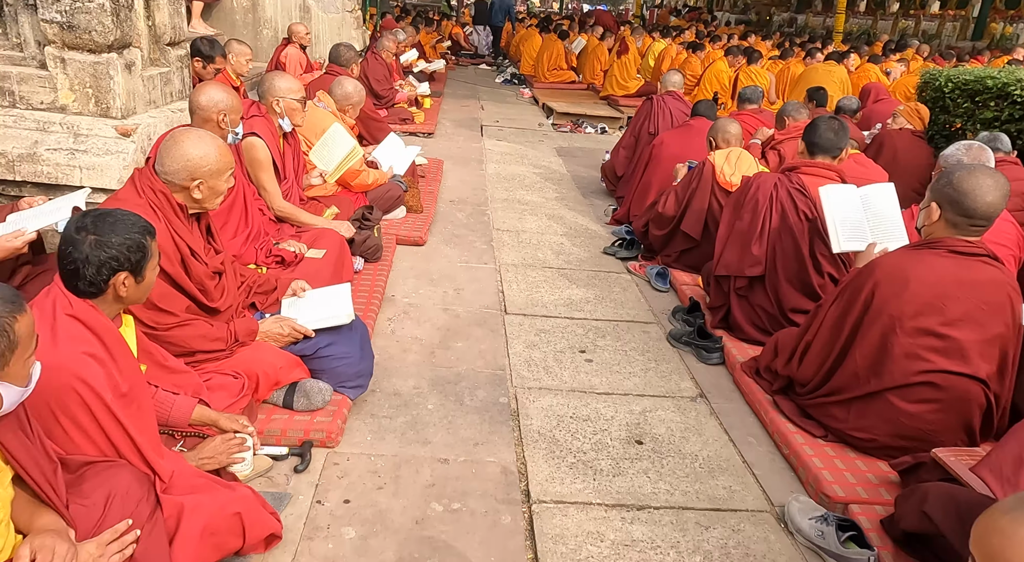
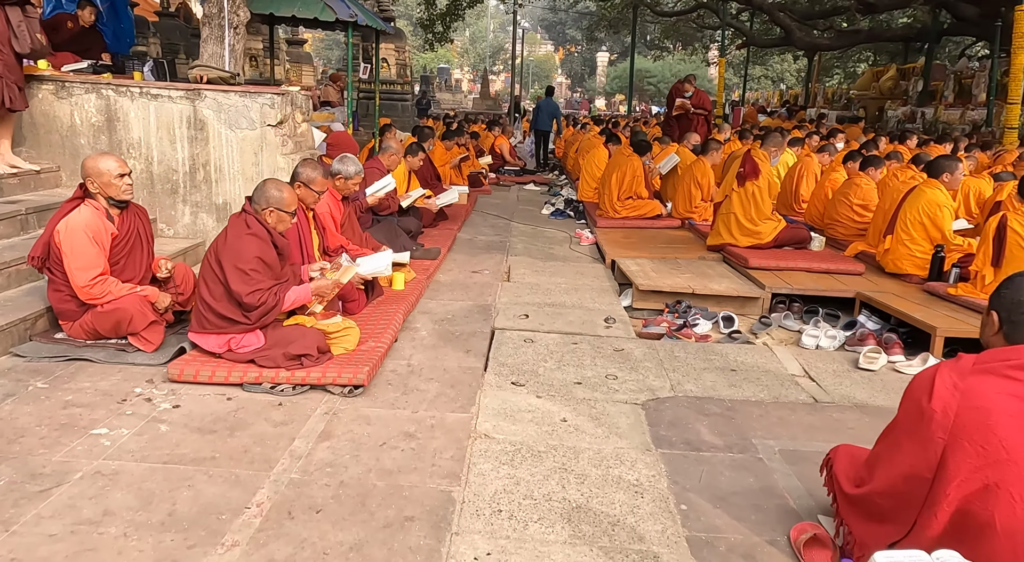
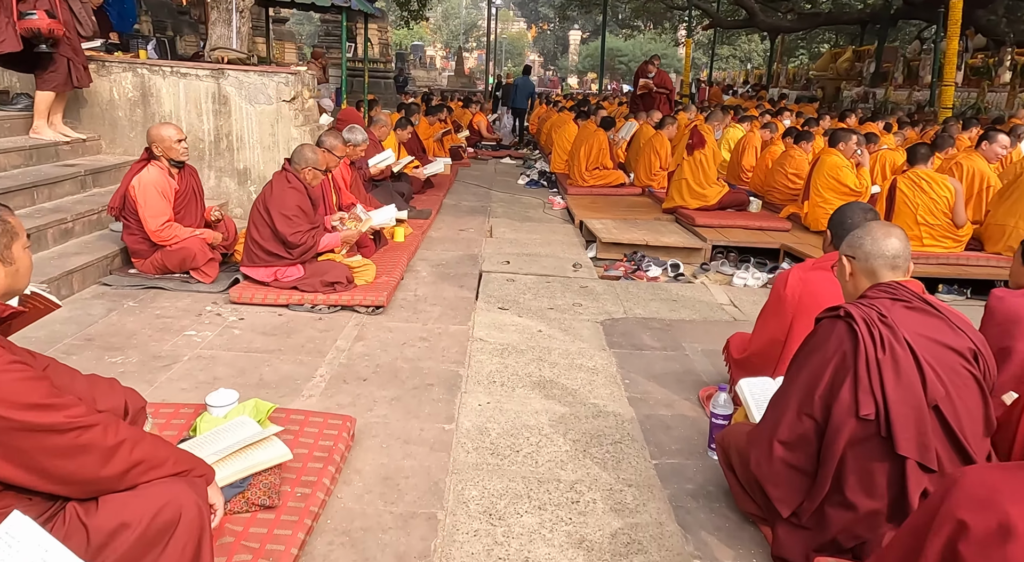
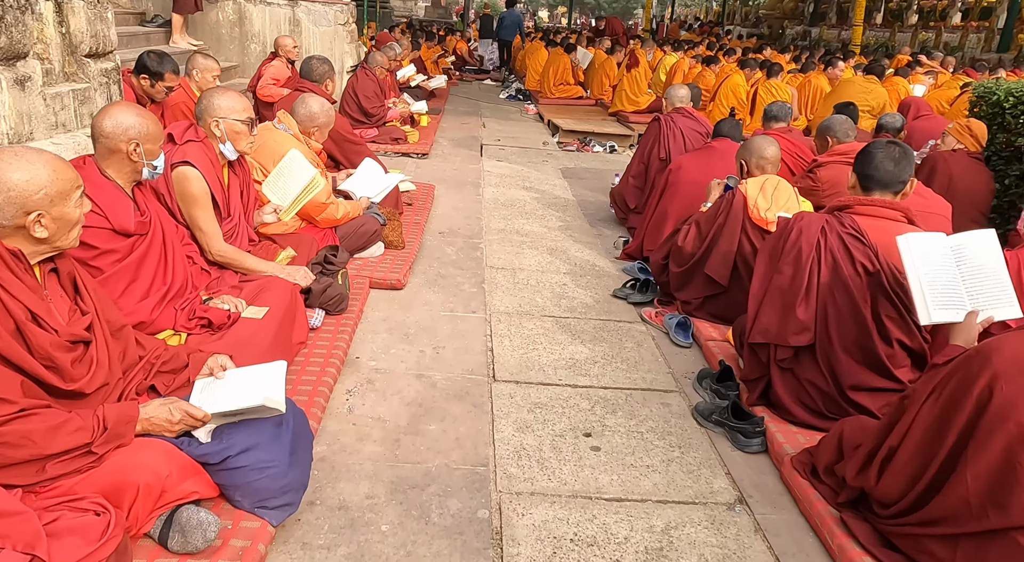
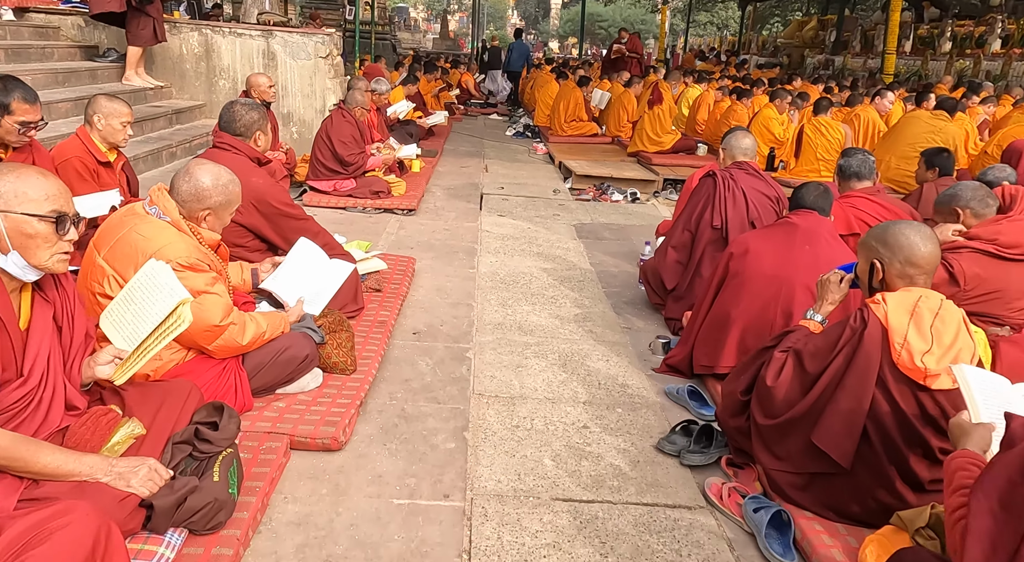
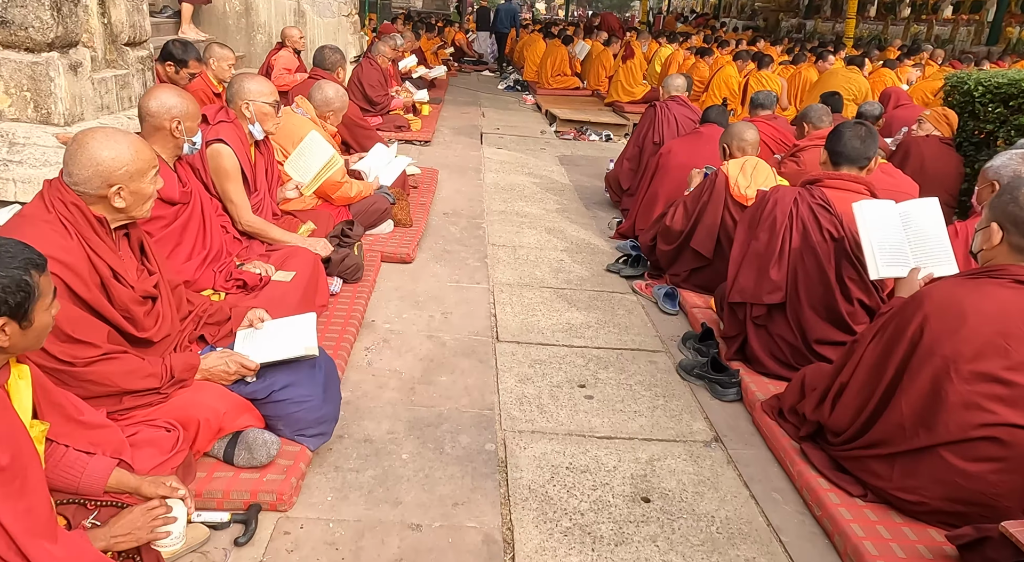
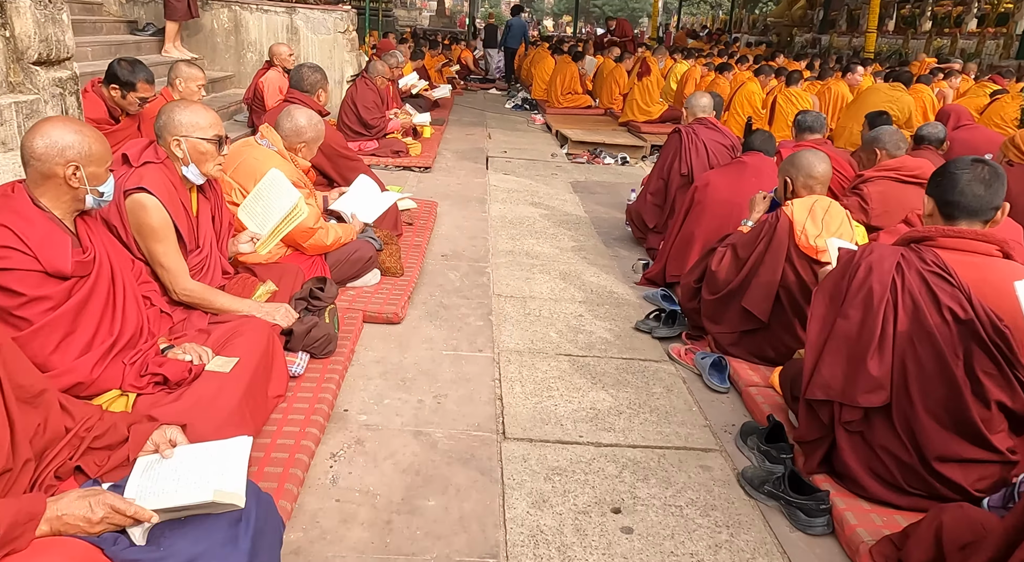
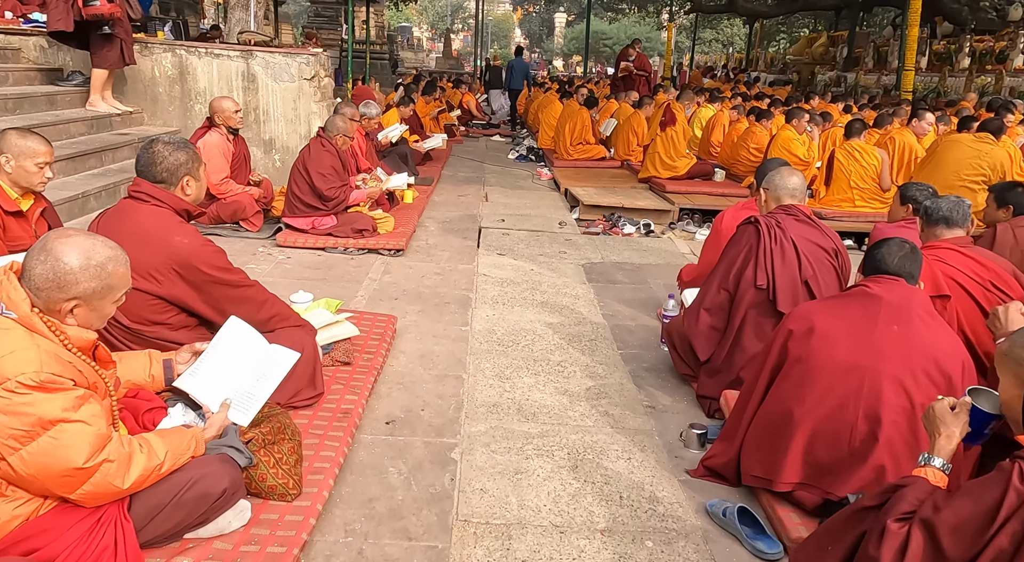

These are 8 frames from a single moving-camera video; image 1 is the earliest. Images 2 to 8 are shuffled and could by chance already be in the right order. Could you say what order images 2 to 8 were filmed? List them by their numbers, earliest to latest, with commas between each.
6, 4, 7, 5, 8, 3, 2
